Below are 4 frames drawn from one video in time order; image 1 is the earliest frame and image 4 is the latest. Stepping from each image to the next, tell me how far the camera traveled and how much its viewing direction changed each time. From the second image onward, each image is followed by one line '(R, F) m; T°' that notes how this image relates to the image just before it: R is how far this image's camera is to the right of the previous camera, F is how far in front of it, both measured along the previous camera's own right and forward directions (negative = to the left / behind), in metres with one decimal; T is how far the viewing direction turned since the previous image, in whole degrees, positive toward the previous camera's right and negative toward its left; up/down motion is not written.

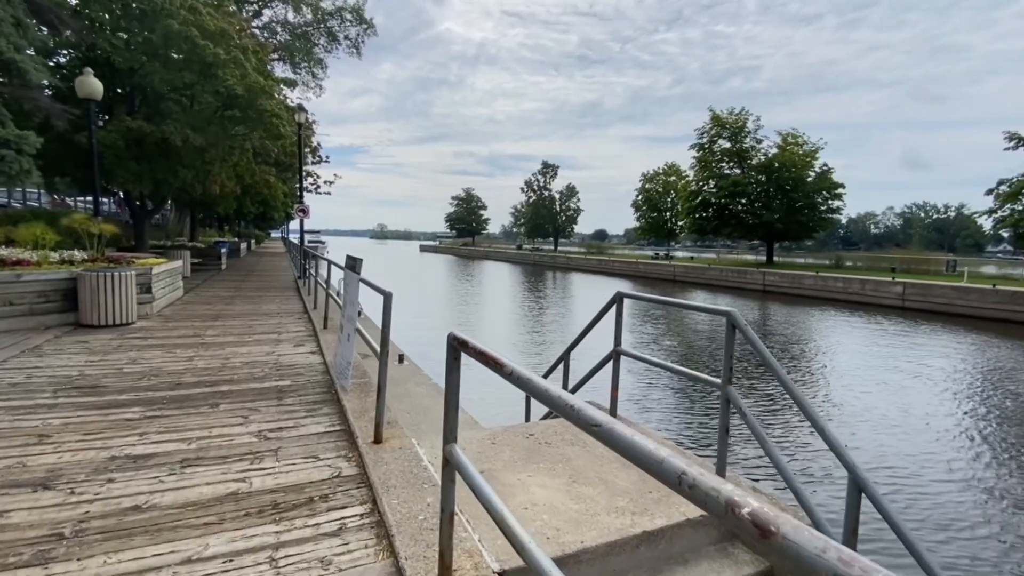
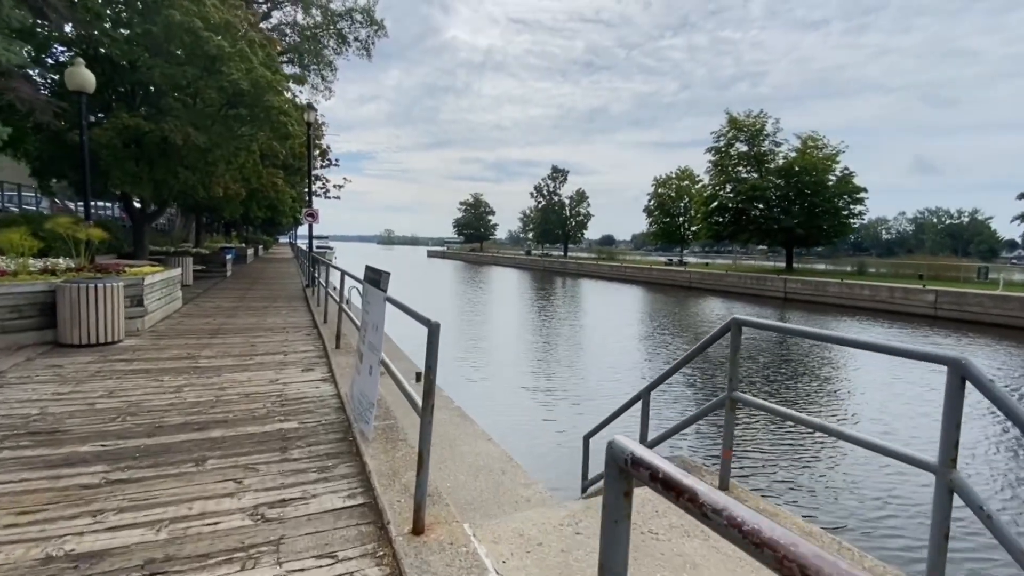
(-0.4, +0.9) m; -1°
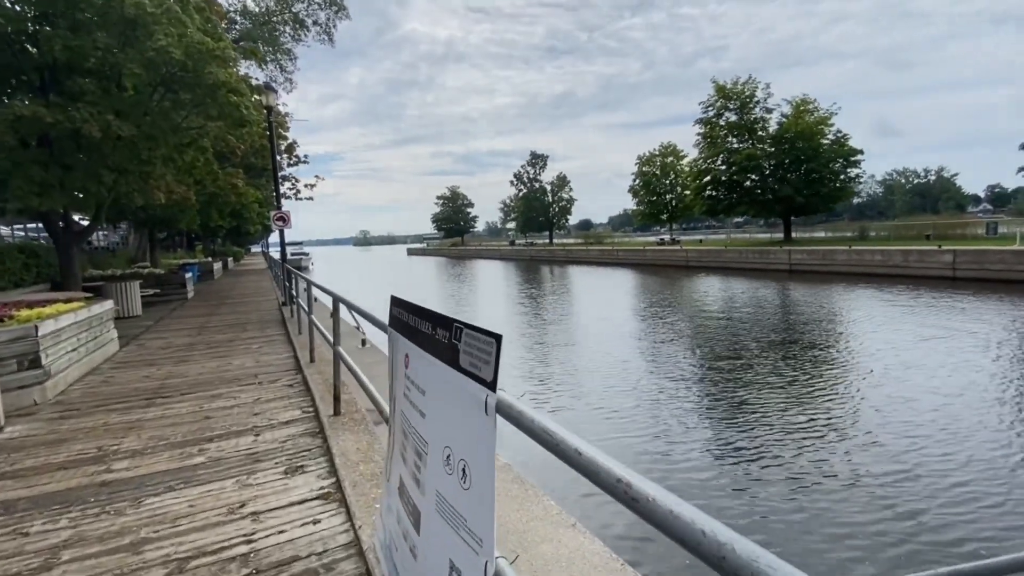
(-0.8, +2.2) m; +2°
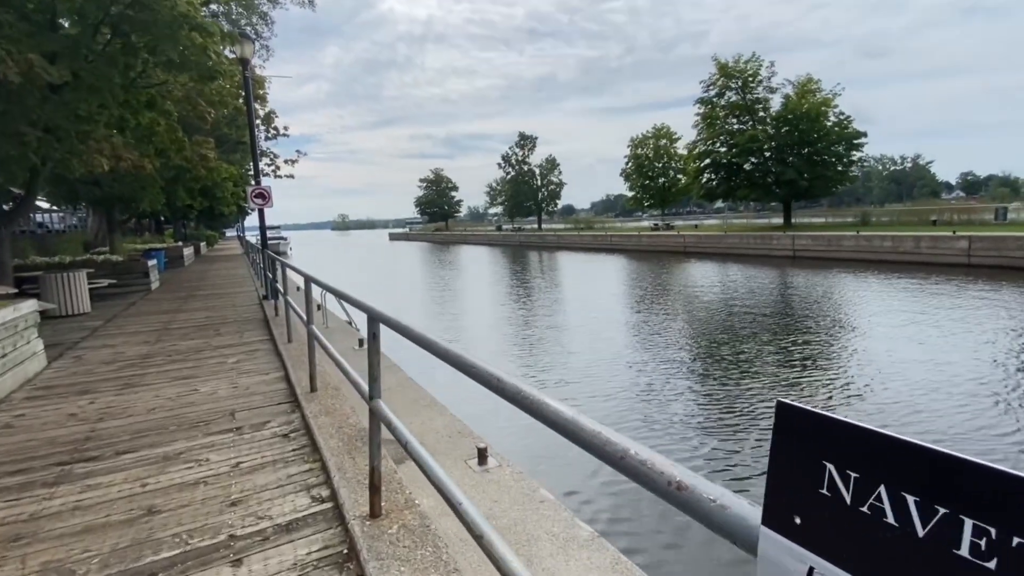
(-0.9, +1.7) m; +2°
